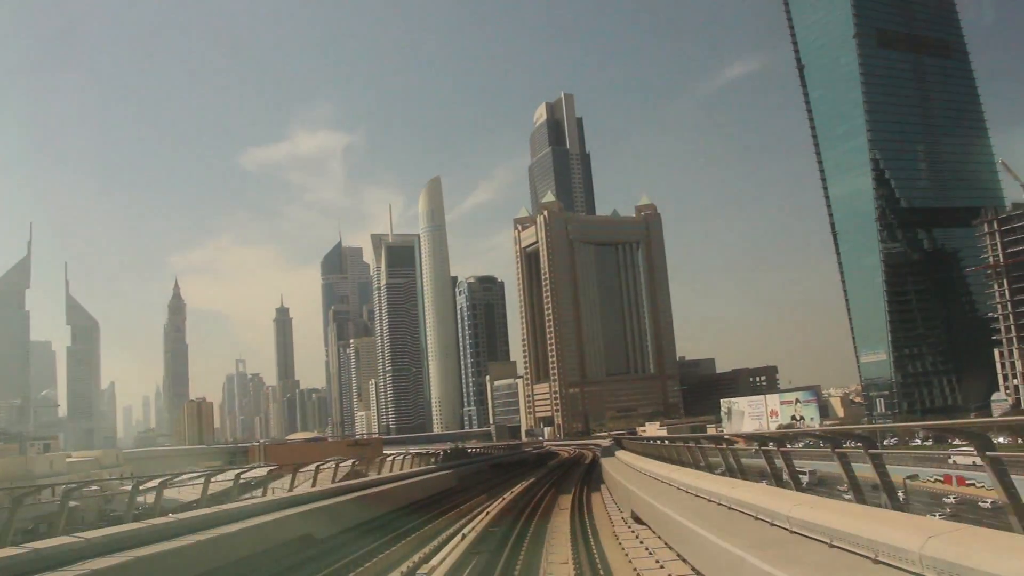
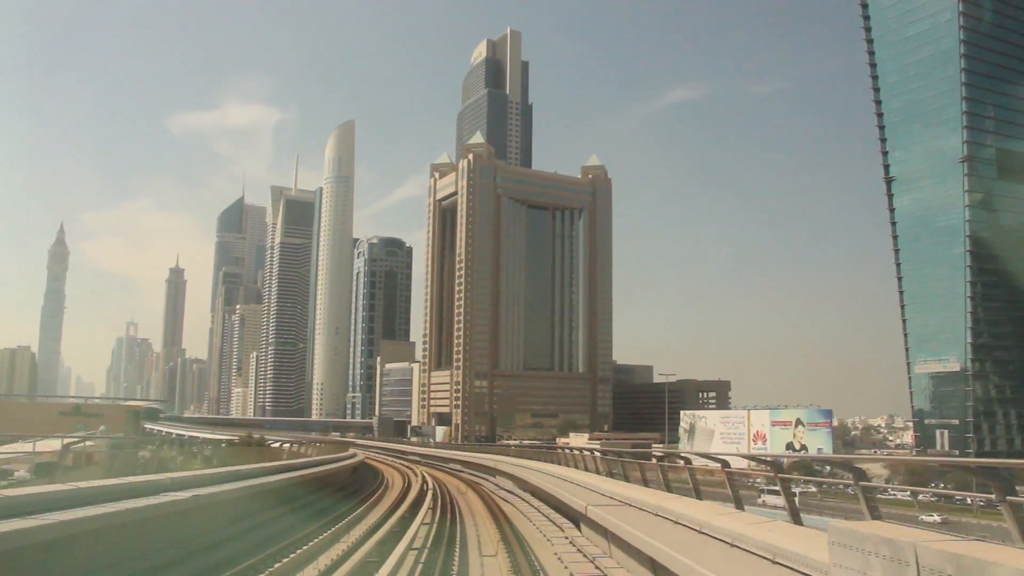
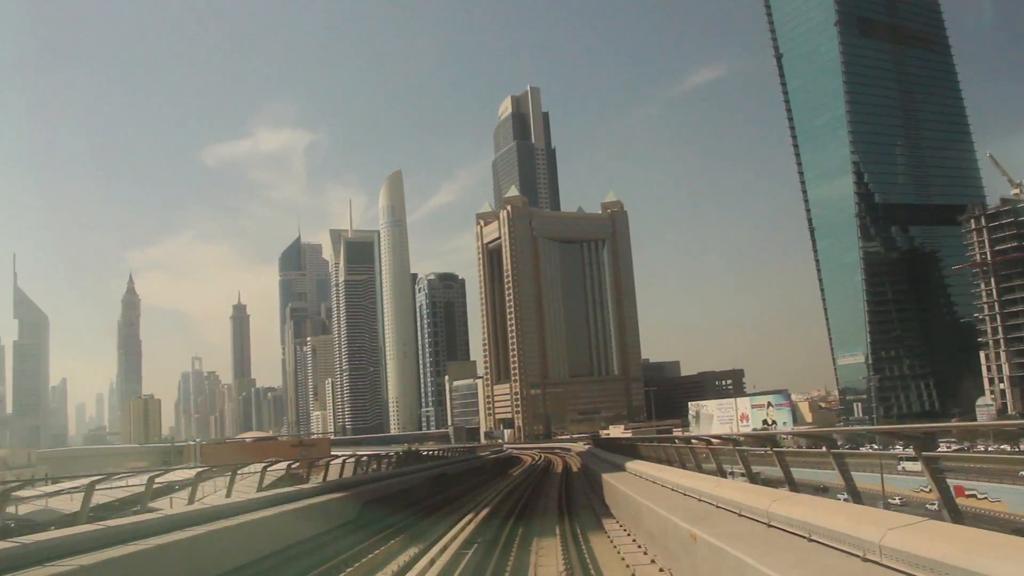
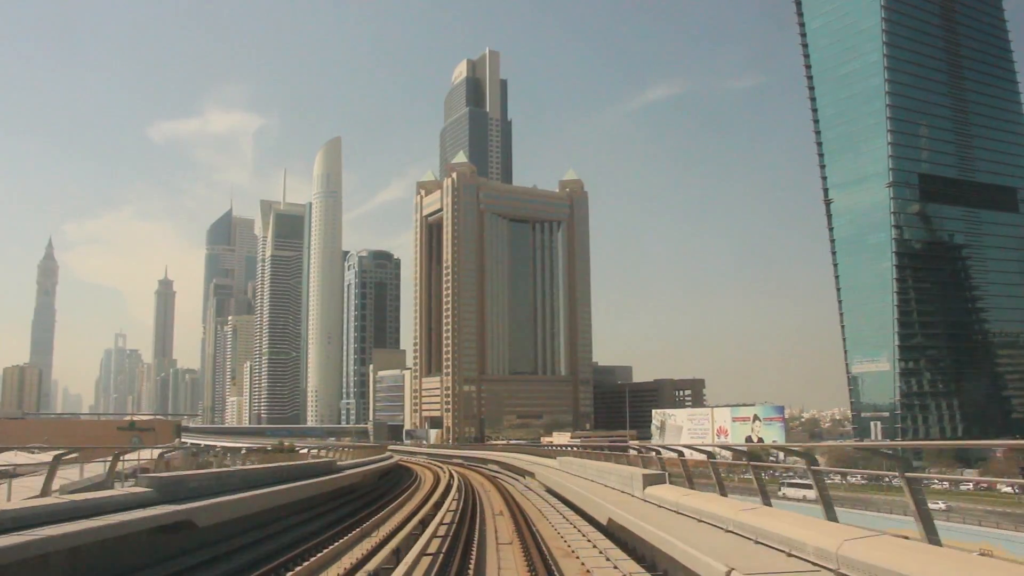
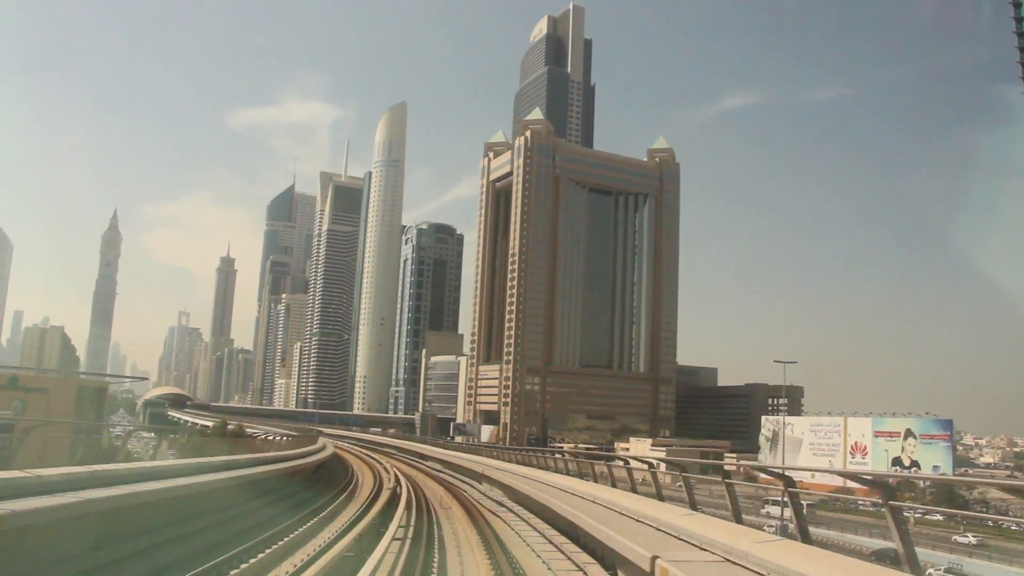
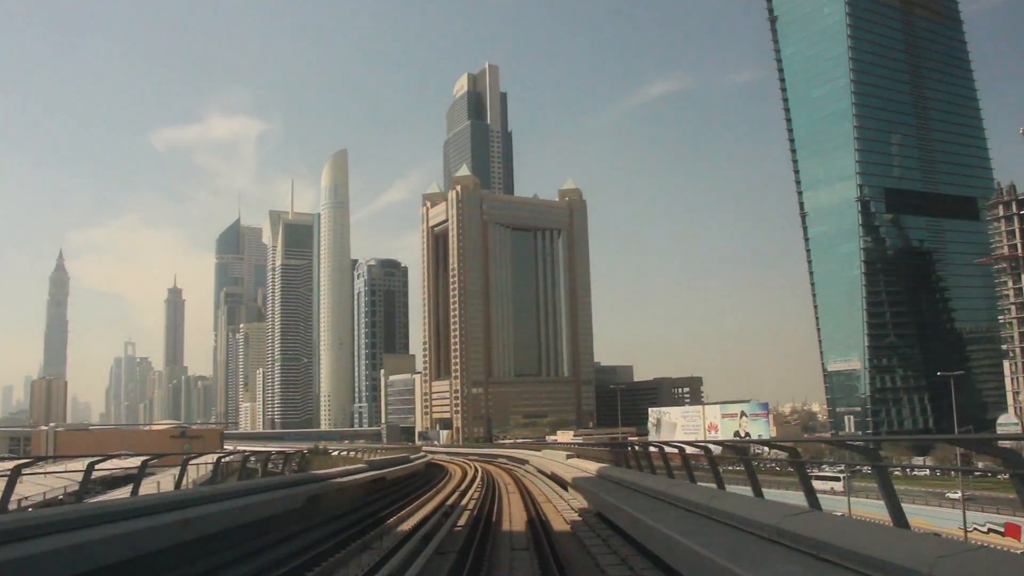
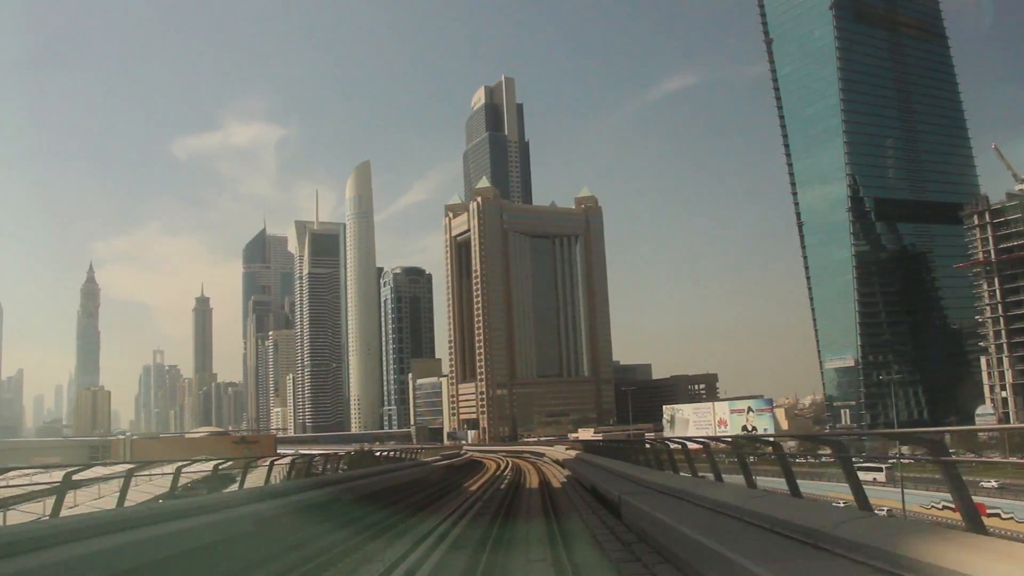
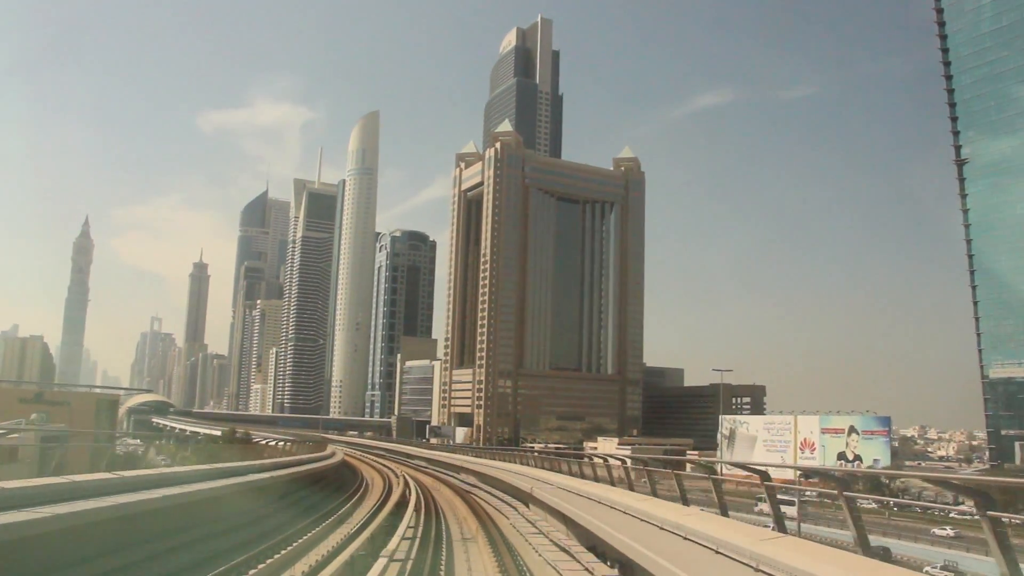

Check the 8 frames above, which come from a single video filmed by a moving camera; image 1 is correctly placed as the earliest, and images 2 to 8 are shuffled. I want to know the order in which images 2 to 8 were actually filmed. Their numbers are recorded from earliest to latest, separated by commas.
3, 7, 6, 4, 2, 8, 5
